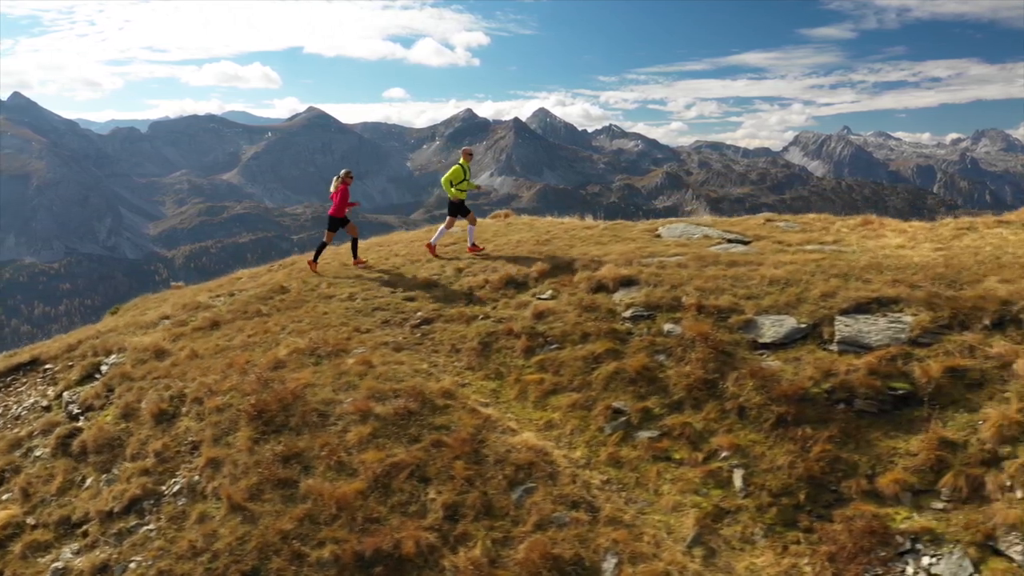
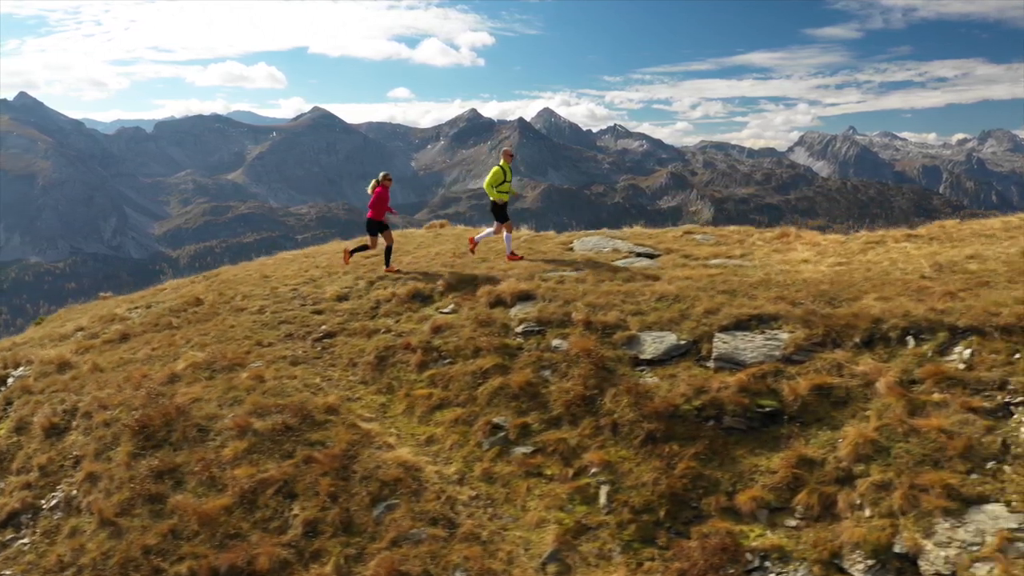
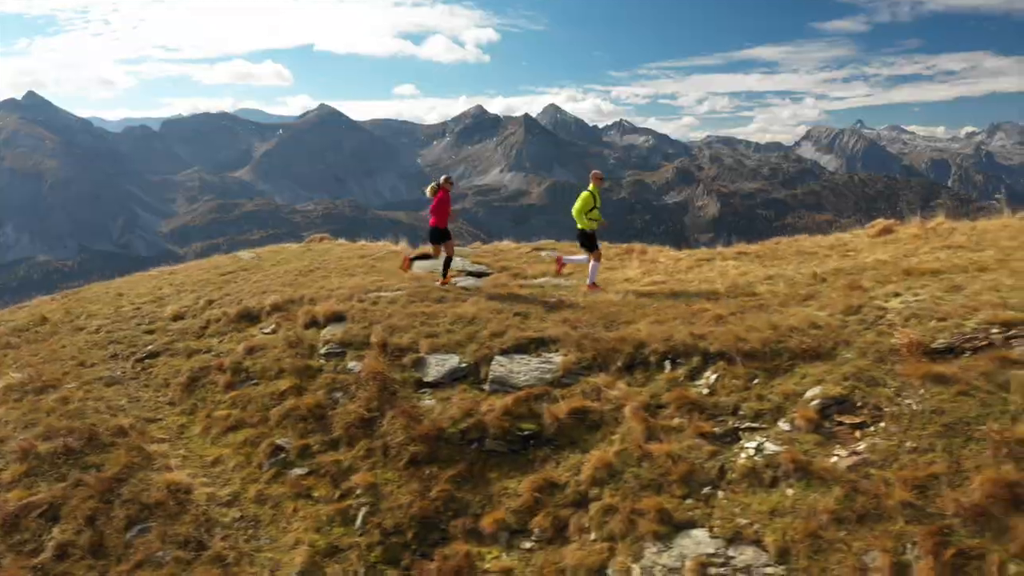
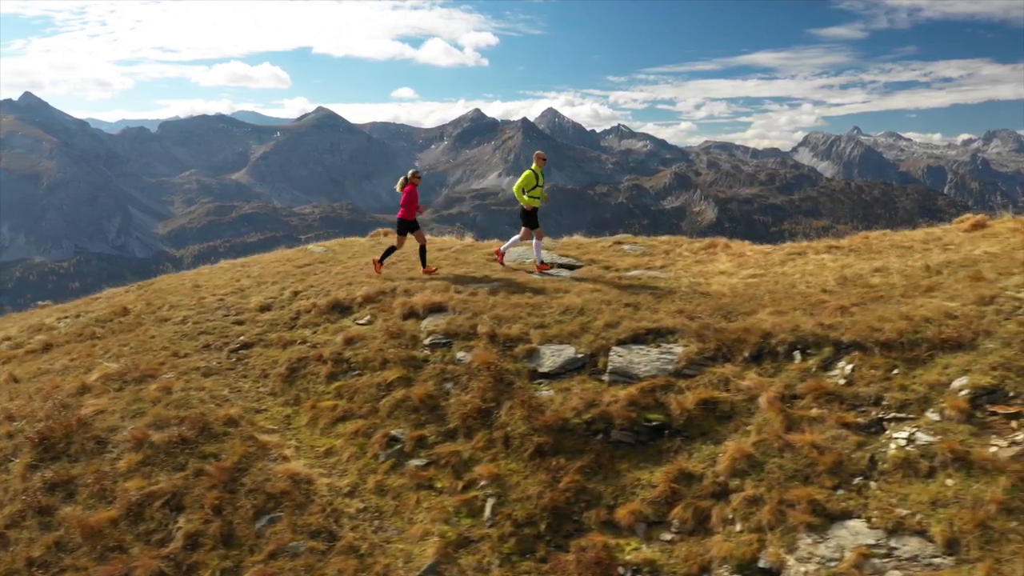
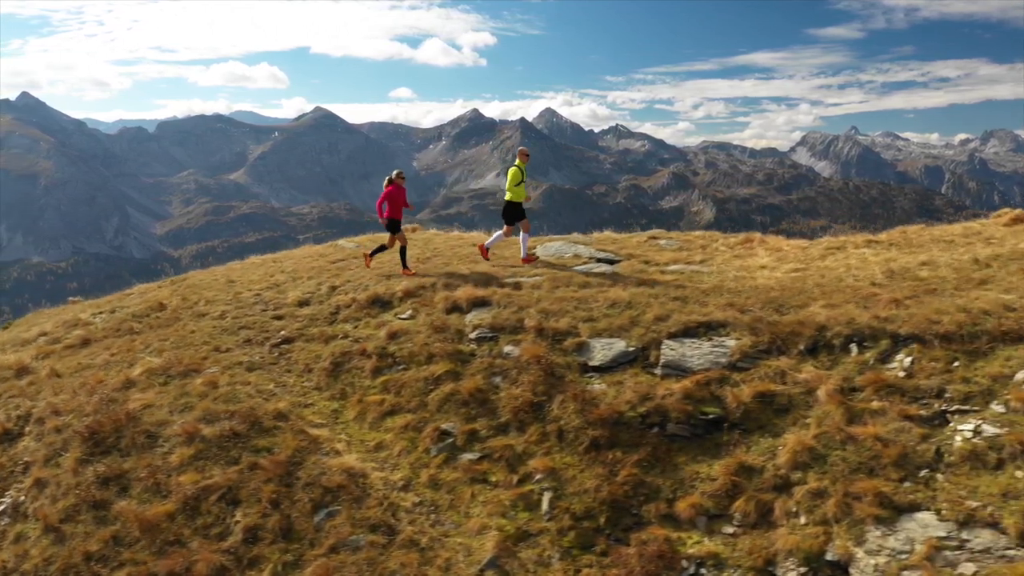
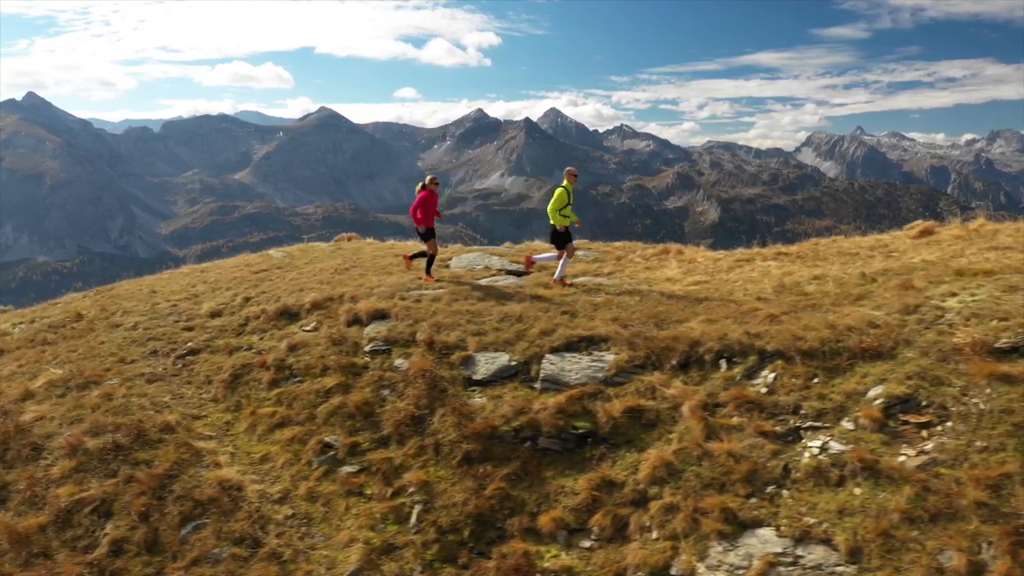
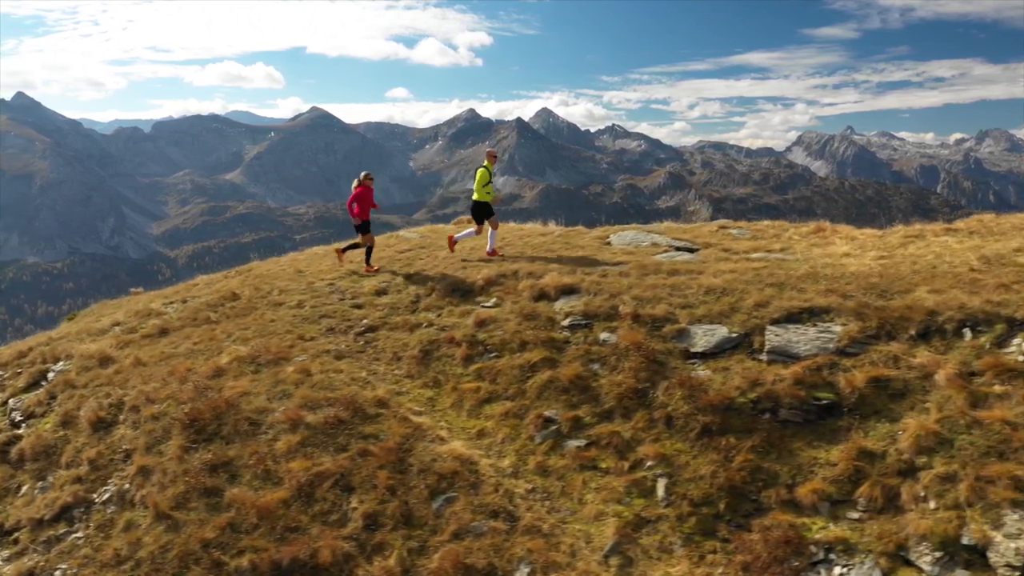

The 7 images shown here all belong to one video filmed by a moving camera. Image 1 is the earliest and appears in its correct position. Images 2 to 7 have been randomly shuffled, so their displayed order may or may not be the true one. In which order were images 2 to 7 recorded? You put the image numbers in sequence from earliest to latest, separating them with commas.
7, 2, 5, 4, 6, 3
